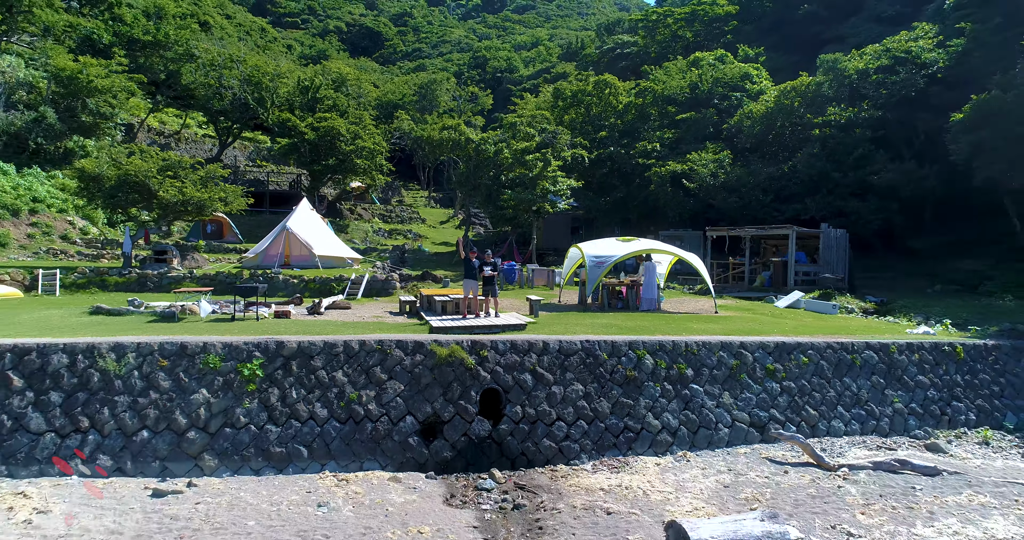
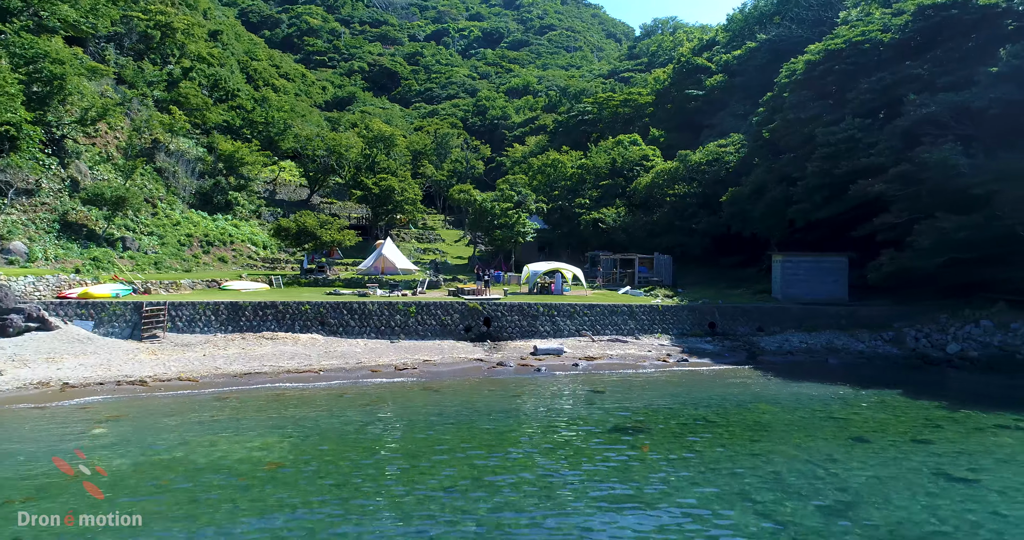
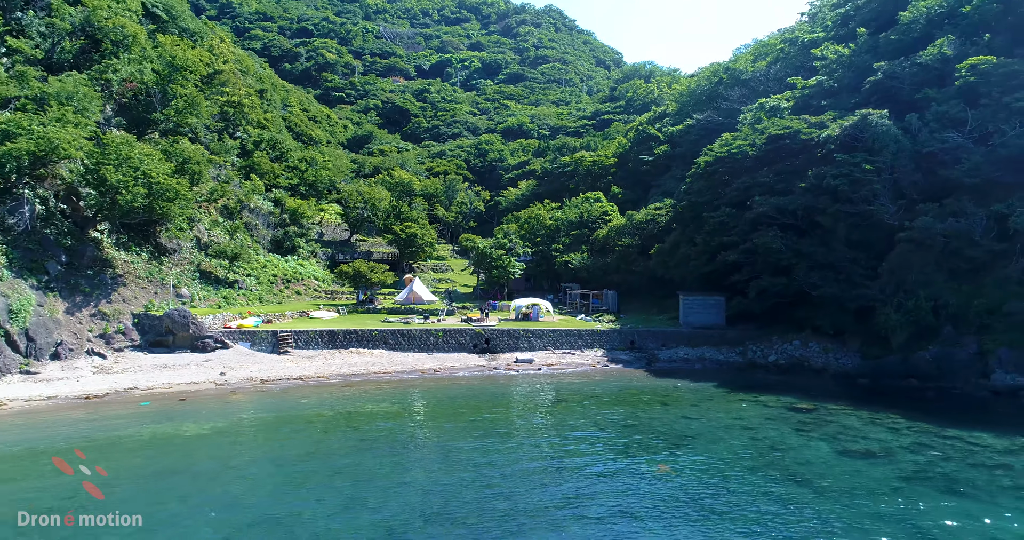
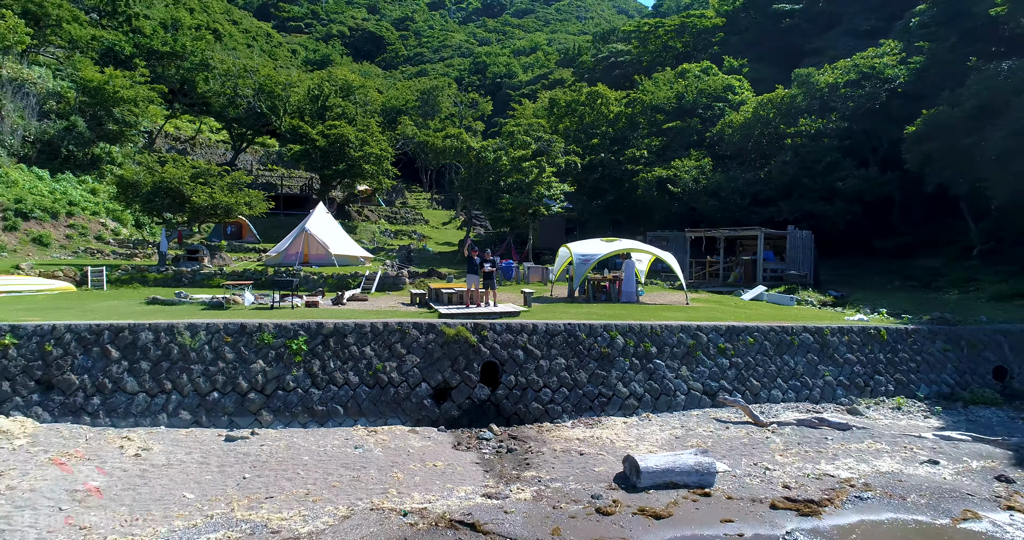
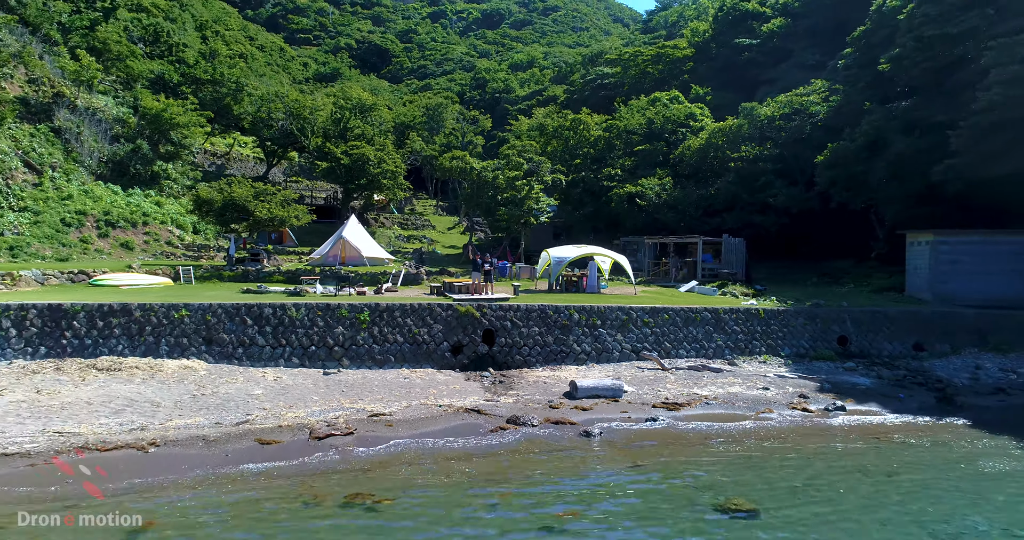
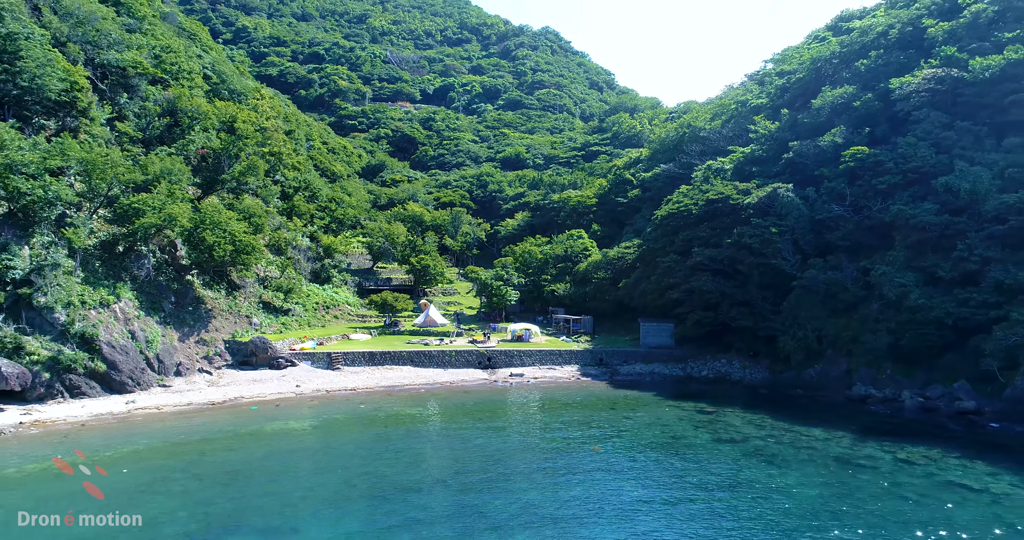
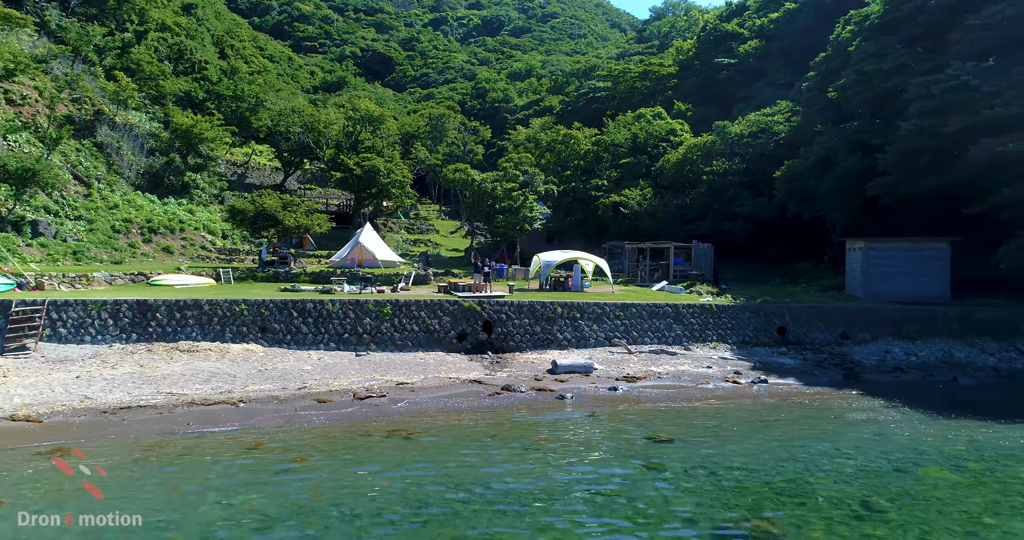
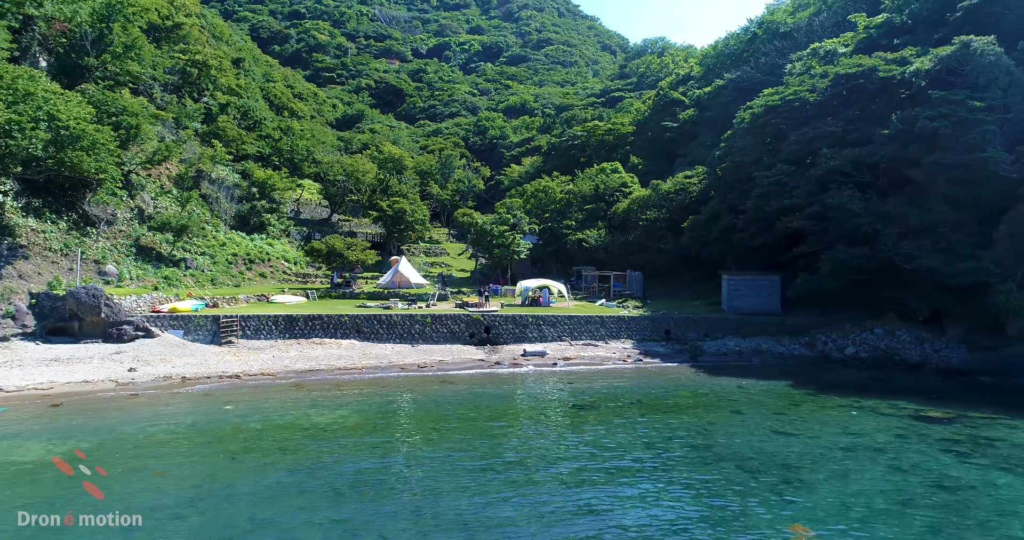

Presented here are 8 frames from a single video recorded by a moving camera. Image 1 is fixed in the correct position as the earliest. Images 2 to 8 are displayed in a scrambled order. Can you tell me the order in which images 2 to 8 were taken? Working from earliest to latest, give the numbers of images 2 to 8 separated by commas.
4, 5, 7, 2, 8, 3, 6
